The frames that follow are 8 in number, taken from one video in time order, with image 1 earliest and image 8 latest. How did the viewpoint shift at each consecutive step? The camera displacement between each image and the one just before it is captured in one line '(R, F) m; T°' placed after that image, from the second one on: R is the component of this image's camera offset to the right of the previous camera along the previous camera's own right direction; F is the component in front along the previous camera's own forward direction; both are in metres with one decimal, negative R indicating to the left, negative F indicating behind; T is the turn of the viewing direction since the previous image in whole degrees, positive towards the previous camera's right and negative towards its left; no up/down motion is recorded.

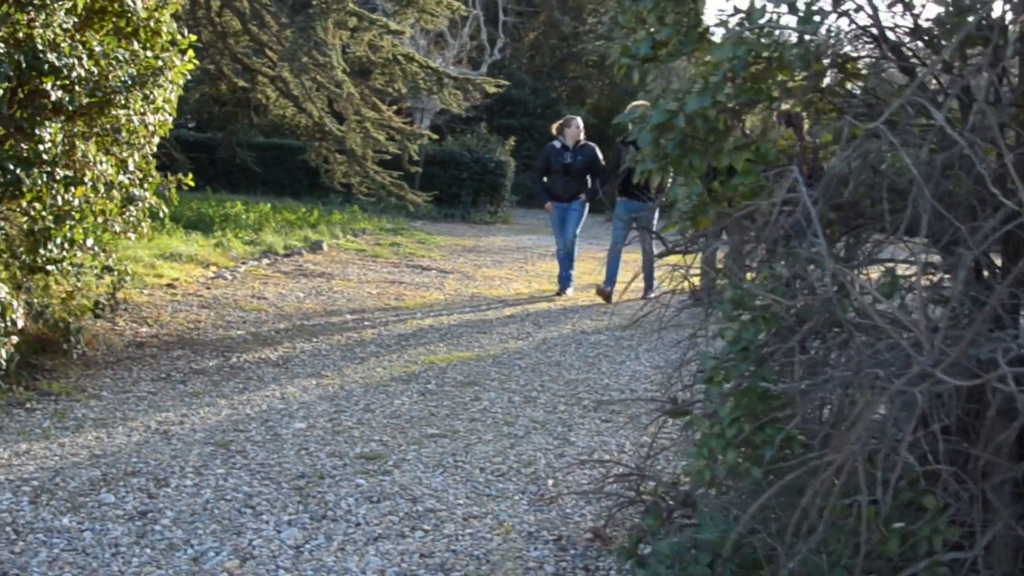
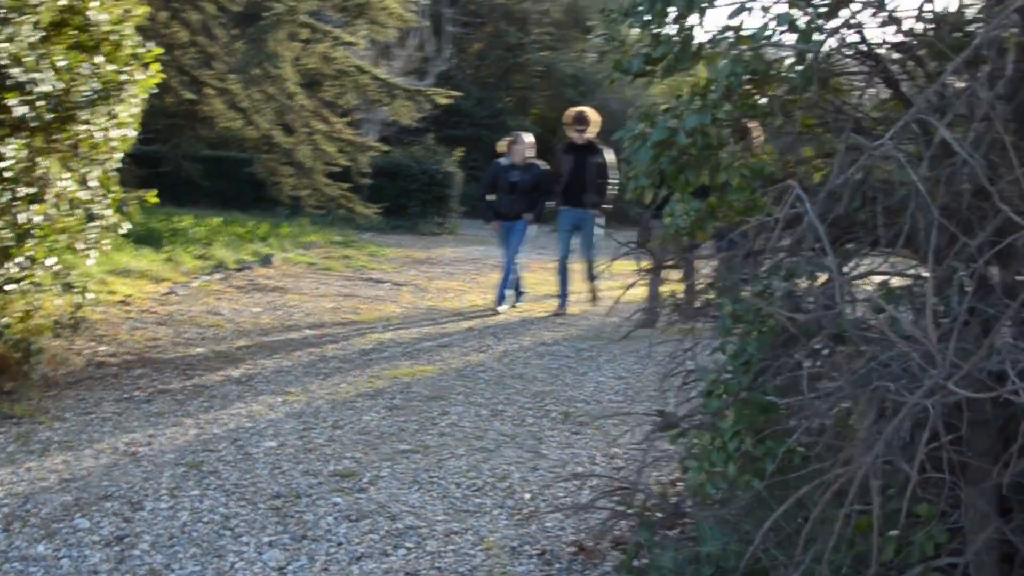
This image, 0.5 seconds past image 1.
(-0.2, 0.0) m; +3°
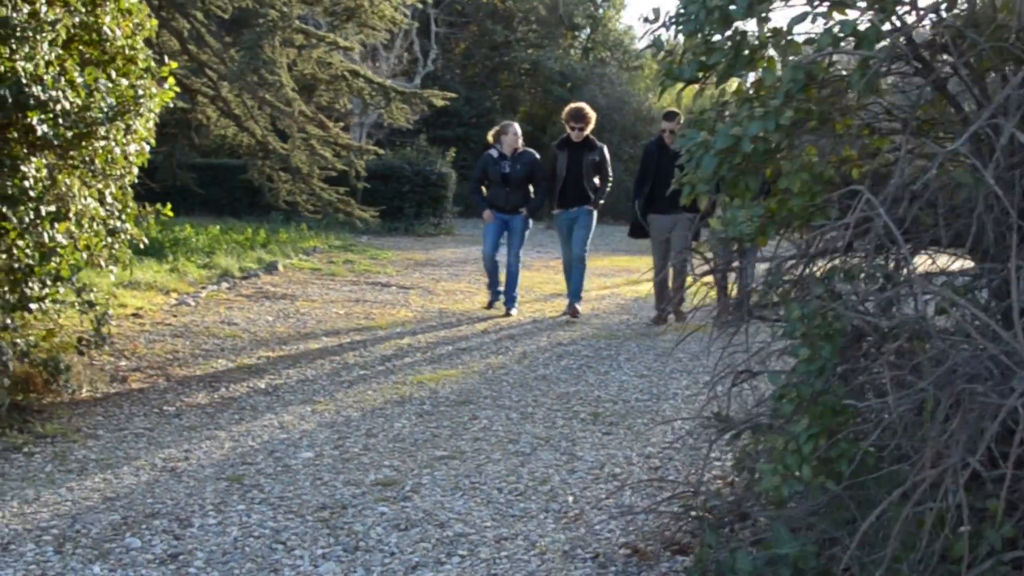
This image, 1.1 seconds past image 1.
(-0.2, 0.0) m; +1°
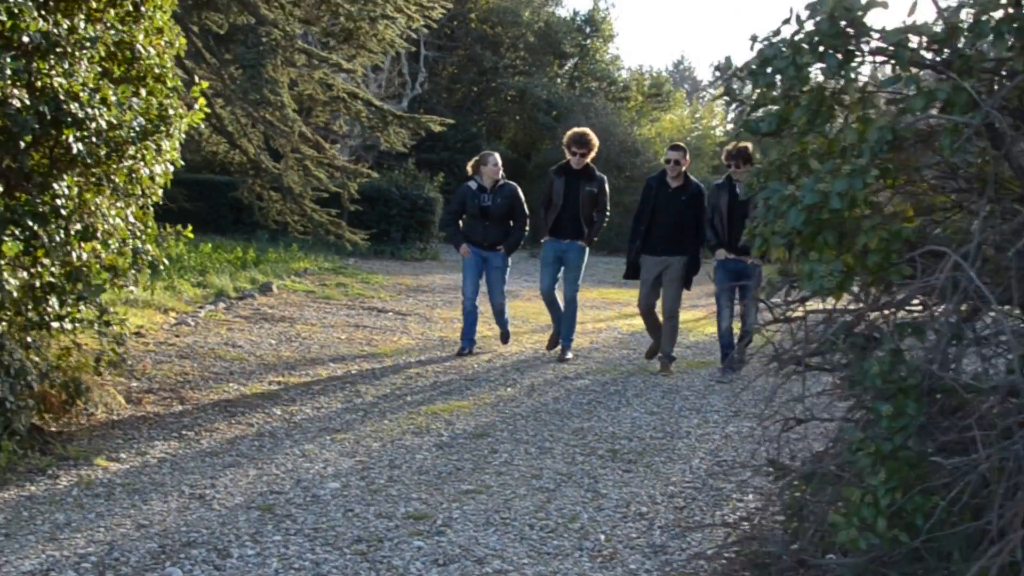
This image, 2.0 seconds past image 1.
(-0.4, 0.0) m; +2°
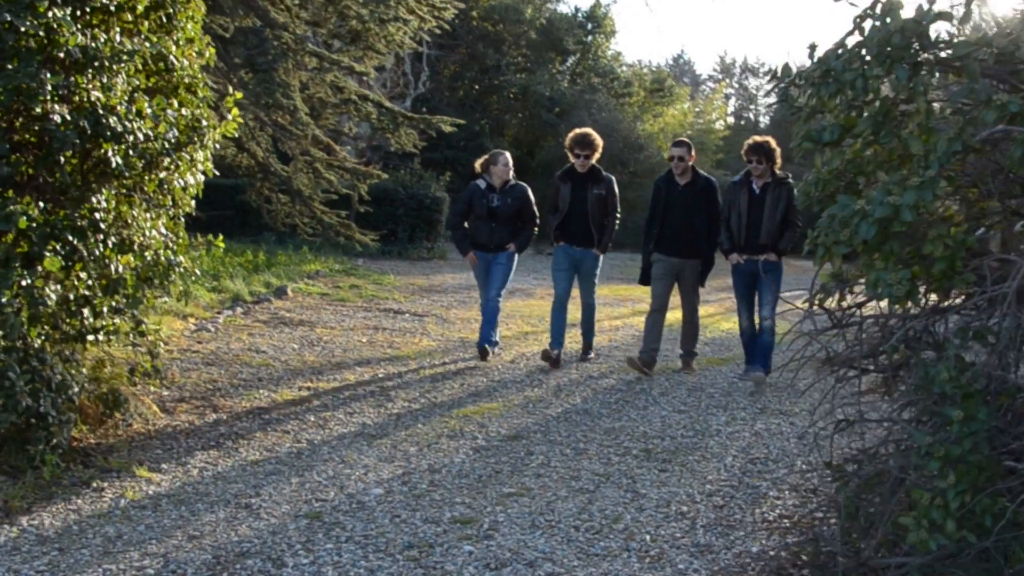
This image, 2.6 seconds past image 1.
(-0.2, 0.0) m; 0°
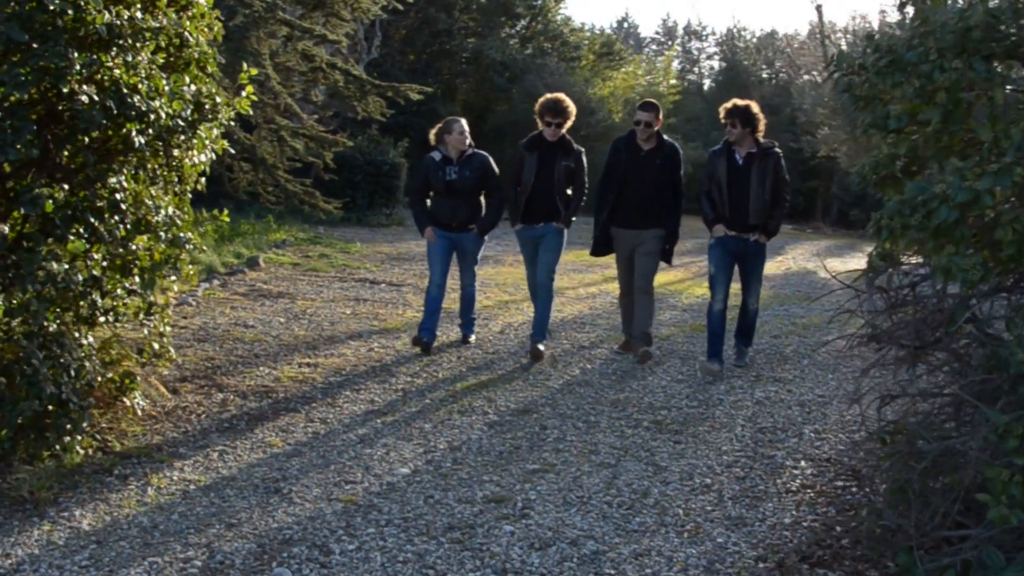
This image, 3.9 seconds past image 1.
(-0.5, 0.0) m; +4°
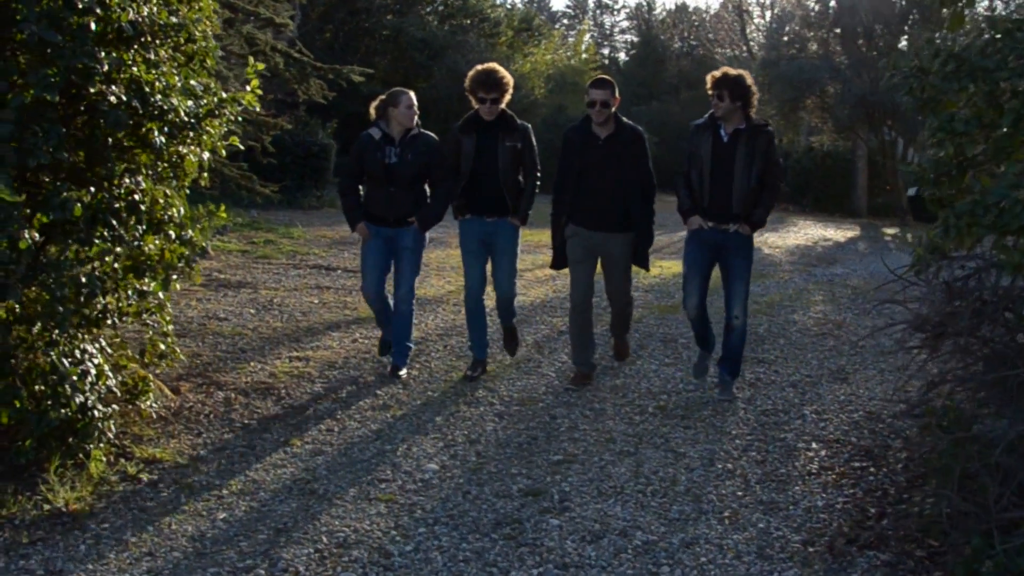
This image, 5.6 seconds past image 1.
(-0.7, 0.0) m; +6°
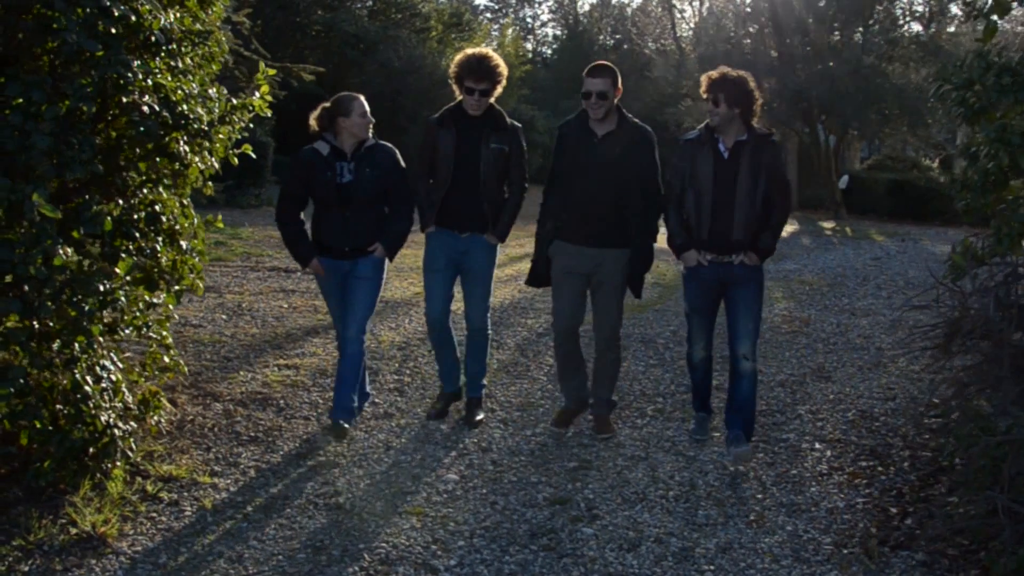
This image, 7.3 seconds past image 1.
(-0.6, 0.0) m; +5°
